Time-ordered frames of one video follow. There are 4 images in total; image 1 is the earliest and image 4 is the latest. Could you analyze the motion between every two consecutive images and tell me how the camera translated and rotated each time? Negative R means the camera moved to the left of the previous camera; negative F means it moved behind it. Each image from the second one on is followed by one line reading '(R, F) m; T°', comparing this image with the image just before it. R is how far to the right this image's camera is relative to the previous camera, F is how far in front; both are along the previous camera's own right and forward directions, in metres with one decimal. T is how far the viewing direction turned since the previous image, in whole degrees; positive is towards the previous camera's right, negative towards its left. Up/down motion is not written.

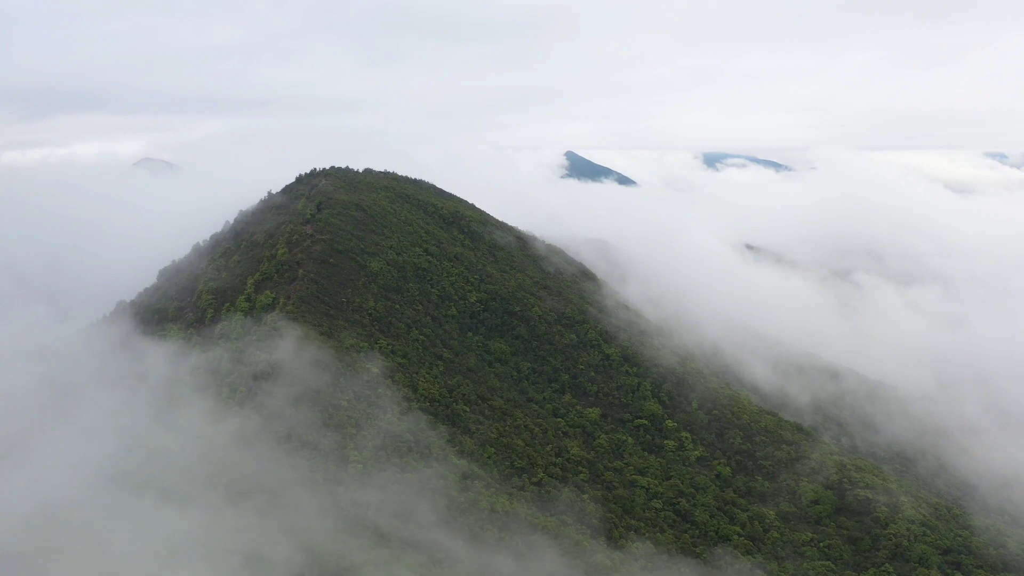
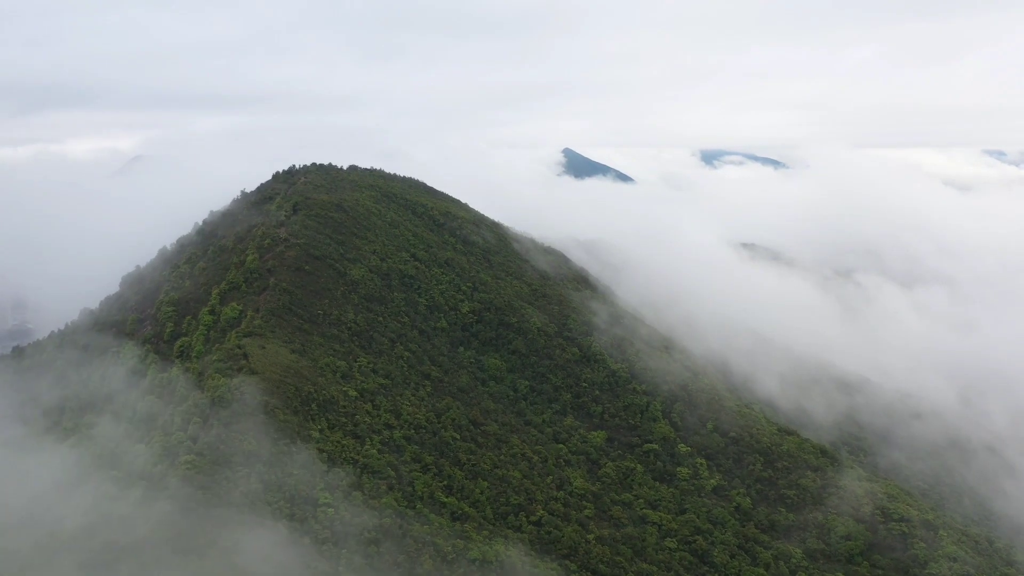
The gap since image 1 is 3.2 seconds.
(+0.1, +5.5) m; 0°
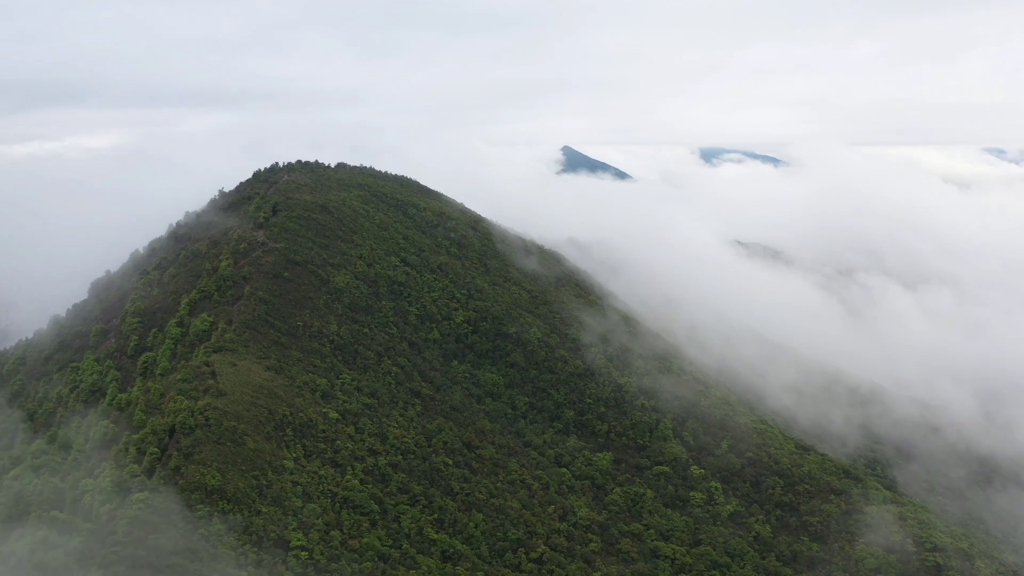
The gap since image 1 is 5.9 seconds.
(+0.1, +4.1) m; 0°
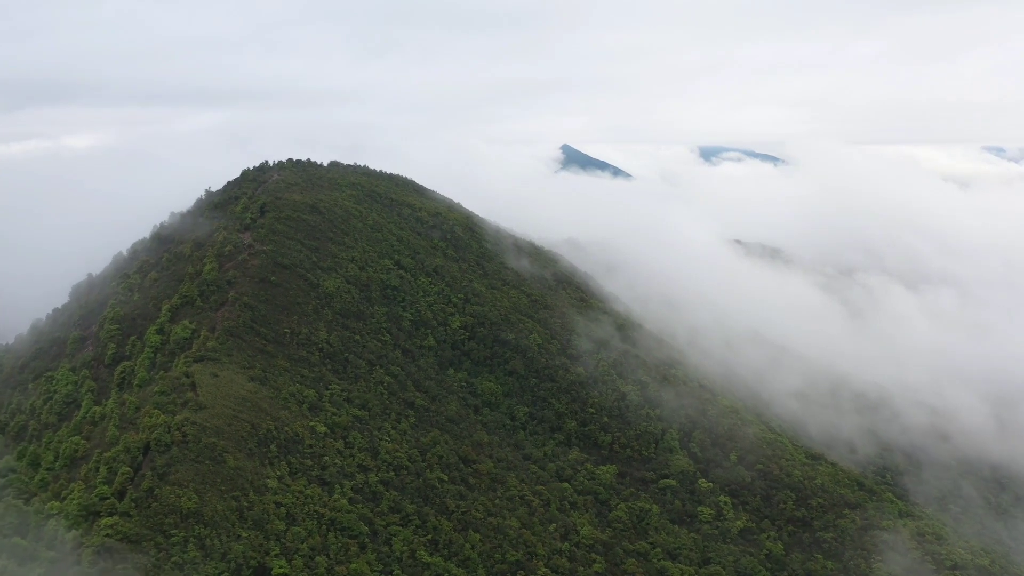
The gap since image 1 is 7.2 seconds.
(0.0, +2.2) m; 0°
